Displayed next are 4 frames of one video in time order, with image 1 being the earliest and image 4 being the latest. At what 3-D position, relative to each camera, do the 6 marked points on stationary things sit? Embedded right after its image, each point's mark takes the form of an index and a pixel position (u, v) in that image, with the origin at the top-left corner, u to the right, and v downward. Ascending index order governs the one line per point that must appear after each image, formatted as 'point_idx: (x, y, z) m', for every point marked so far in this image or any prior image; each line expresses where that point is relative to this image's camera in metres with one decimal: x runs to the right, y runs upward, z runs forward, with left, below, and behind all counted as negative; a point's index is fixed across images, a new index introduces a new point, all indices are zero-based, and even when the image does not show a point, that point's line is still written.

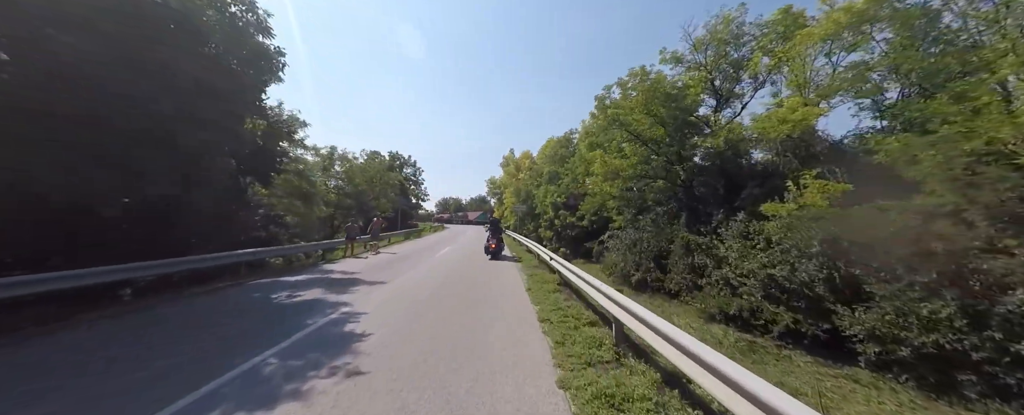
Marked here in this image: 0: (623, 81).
0: (+4.5, +5.1, +13.5) m
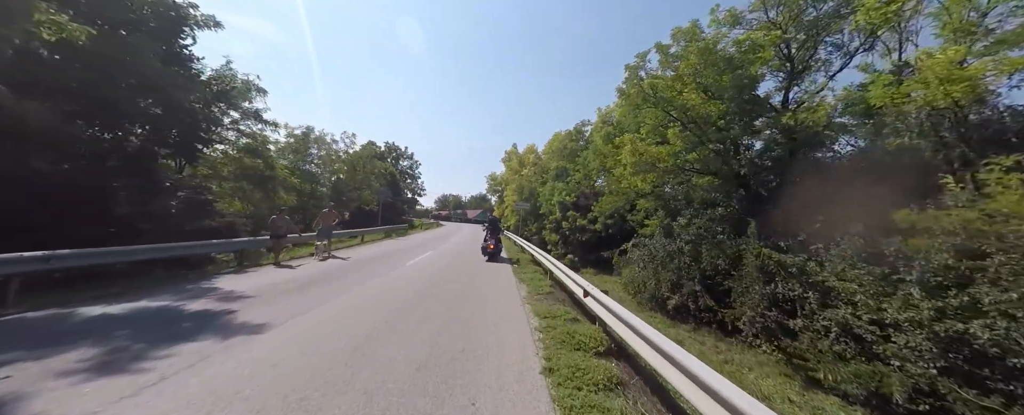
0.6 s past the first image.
0: (+4.8, +5.1, +10.4) m
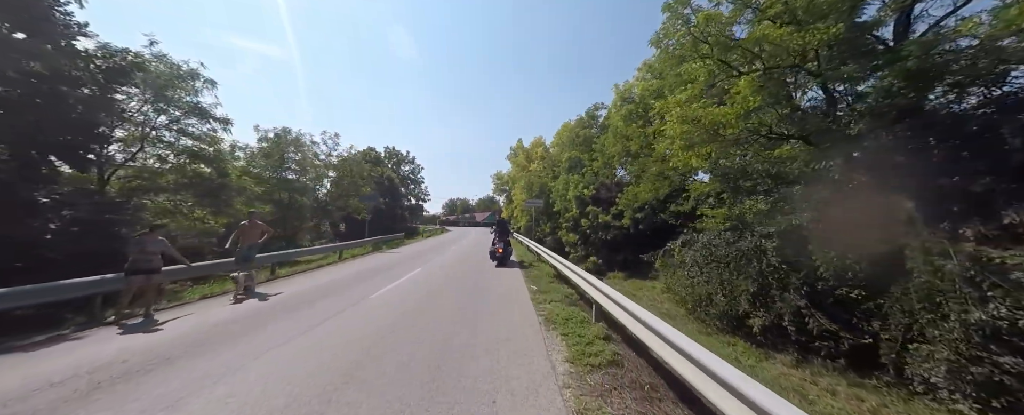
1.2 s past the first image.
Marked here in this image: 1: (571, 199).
0: (+4.7, +5.5, +7.6) m
1: (+3.5, +0.5, +19.6) m
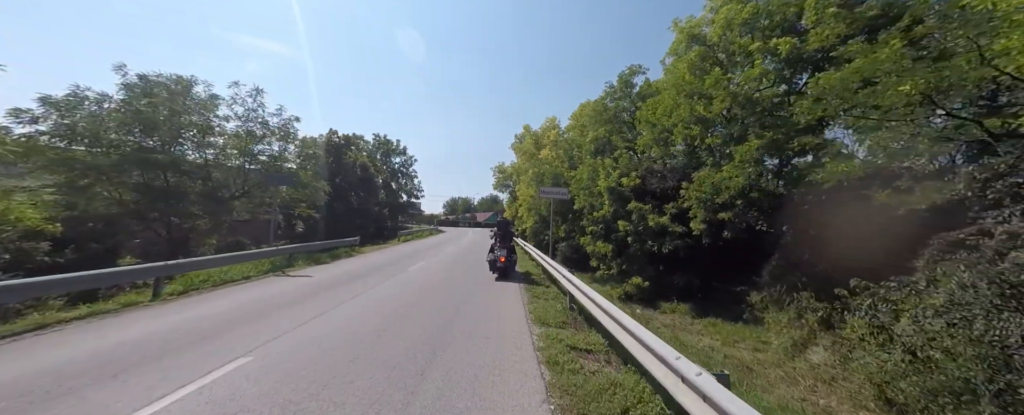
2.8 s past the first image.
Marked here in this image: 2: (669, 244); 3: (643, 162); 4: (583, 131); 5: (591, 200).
0: (+4.8, +5.6, +1.8) m
1: (+3.7, +0.6, +13.8) m
2: (+5.0, -1.1, +10.5) m
3: (+5.0, +1.9, +13.0) m
4: (+4.0, +4.4, +19.4) m
5: (+3.5, +0.4, +14.5) m
